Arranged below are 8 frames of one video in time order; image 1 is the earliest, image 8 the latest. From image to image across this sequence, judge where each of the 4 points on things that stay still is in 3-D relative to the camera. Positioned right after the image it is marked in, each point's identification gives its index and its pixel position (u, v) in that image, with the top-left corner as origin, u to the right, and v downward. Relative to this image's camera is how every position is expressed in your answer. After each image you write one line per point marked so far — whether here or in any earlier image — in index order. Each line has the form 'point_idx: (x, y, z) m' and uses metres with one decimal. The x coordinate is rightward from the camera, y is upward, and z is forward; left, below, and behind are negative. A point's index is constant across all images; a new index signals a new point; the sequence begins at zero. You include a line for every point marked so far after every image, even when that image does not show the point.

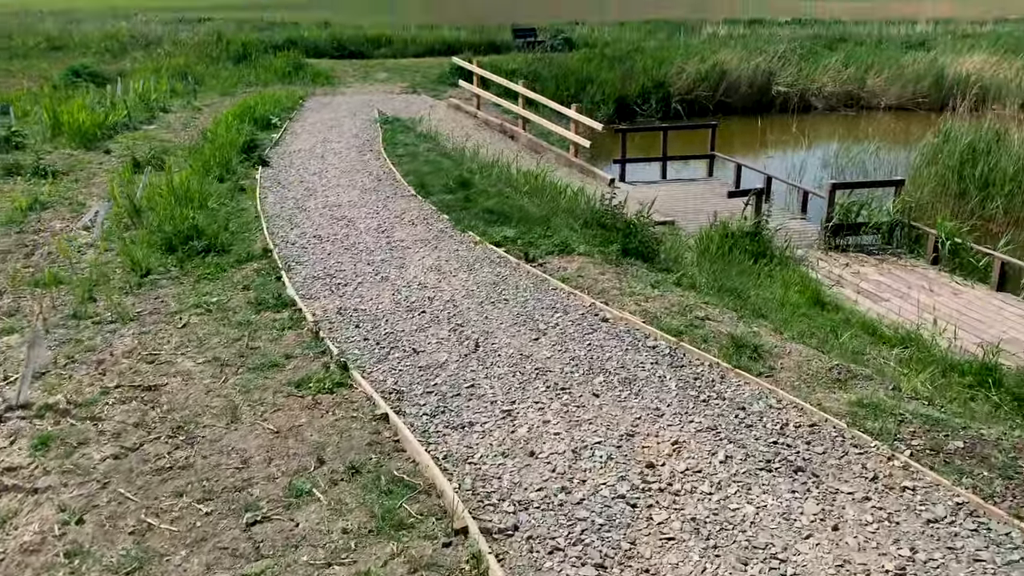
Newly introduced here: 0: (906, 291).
0: (+3.2, 0.0, +6.5) m
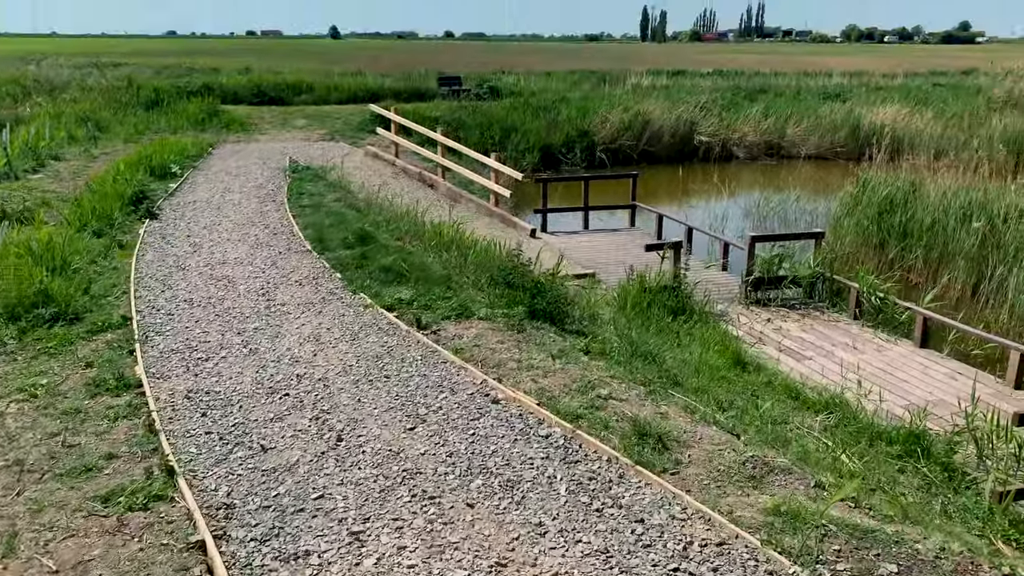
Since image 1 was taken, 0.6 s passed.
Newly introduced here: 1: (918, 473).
0: (+2.4, -0.5, +6.3) m
1: (+2.1, -1.0, +4.3) m
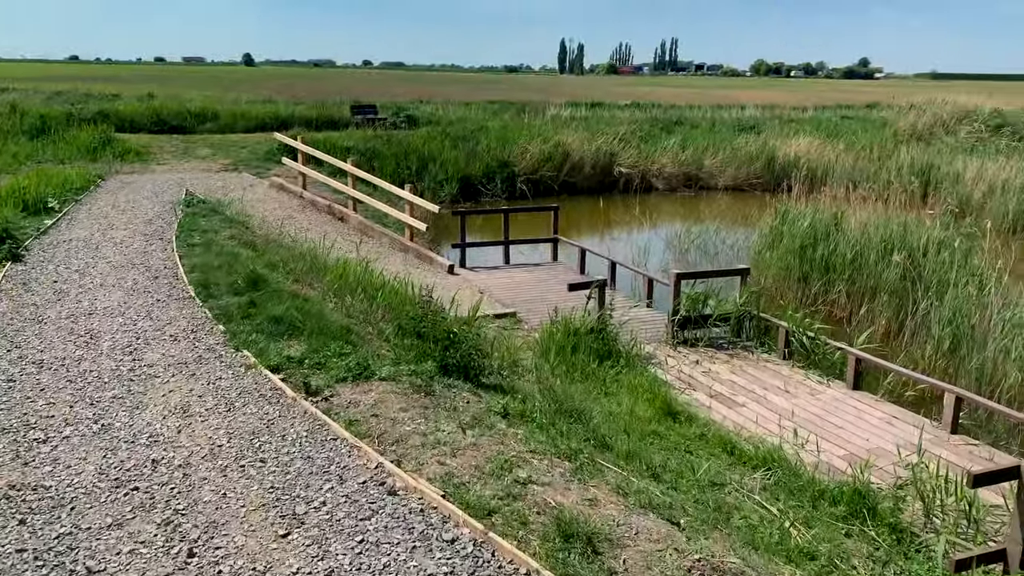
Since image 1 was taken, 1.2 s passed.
0: (+1.8, -0.8, +5.9) m
1: (+1.7, -1.2, +3.9) m
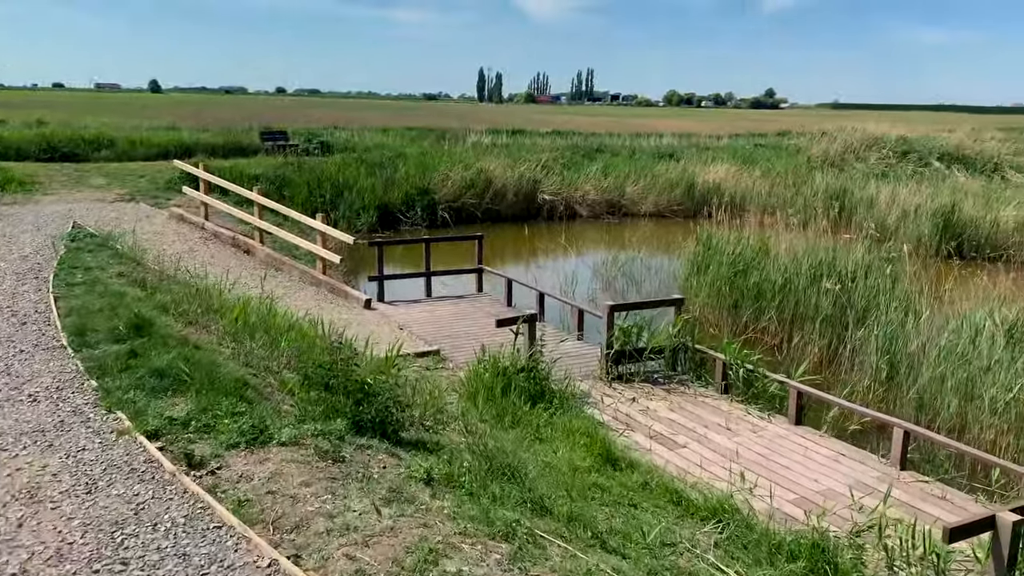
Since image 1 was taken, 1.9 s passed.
0: (+1.3, -1.0, +5.6) m
1: (+1.4, -1.4, +3.6) m
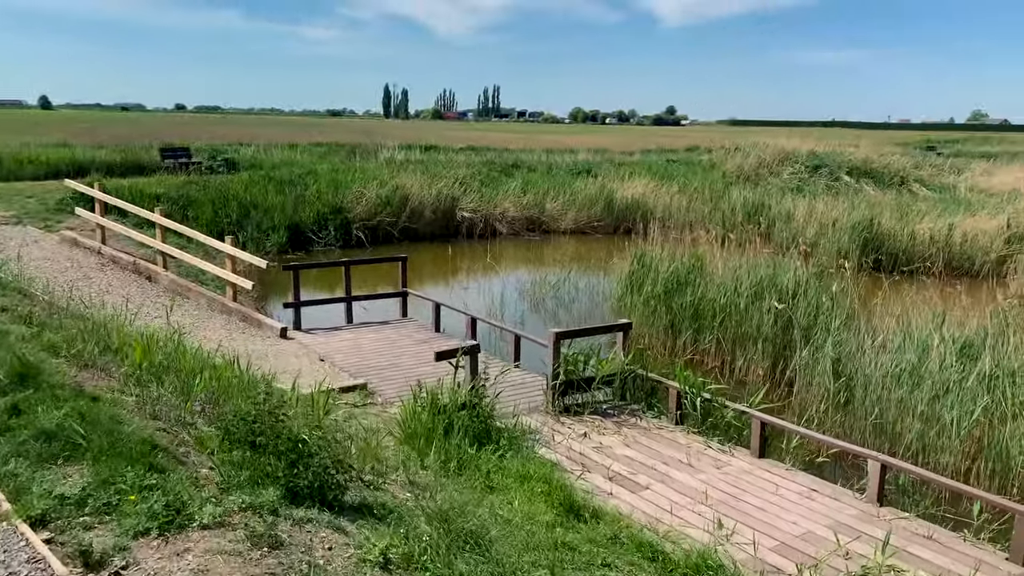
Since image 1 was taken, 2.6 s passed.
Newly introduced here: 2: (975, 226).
0: (+1.0, -1.2, +5.2) m
1: (+1.3, -1.5, +3.2) m
2: (+8.7, +1.2, +15.3) m
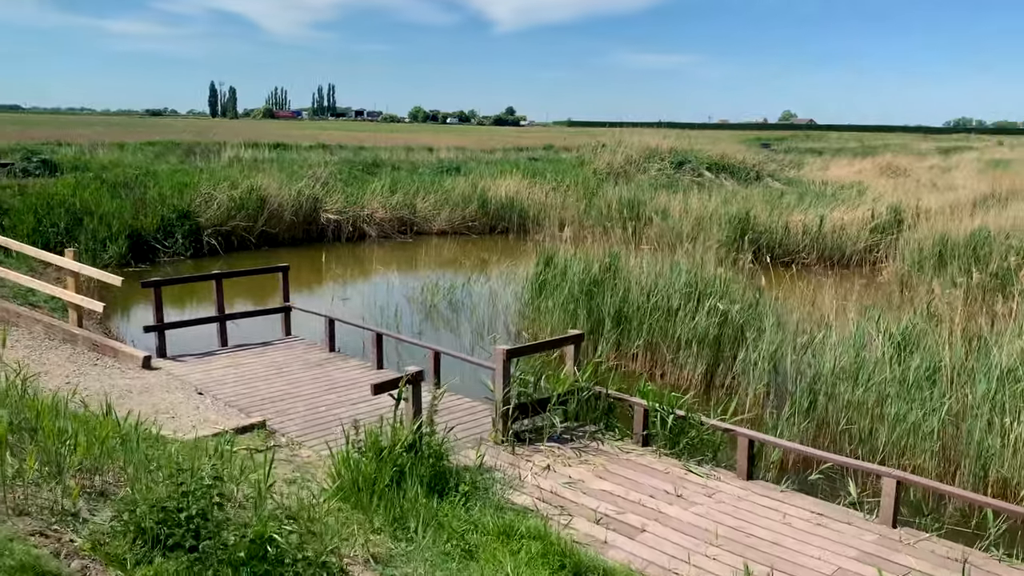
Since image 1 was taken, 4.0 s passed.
0: (+0.8, -1.2, +4.5) m
1: (+1.5, -1.5, +2.6) m
2: (+6.4, +1.4, +15.9) m
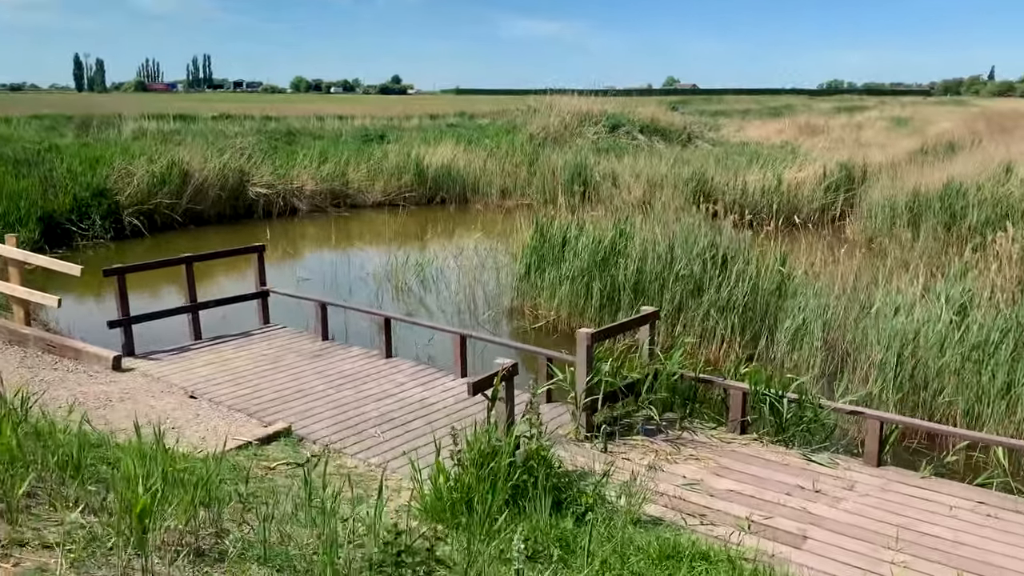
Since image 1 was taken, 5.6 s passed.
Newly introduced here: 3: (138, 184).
0: (+1.4, -1.1, +4.0) m
1: (+2.3, -1.4, +2.2) m
2: (+5.5, +2.2, +15.8) m
3: (-7.1, +2.0, +15.8) m
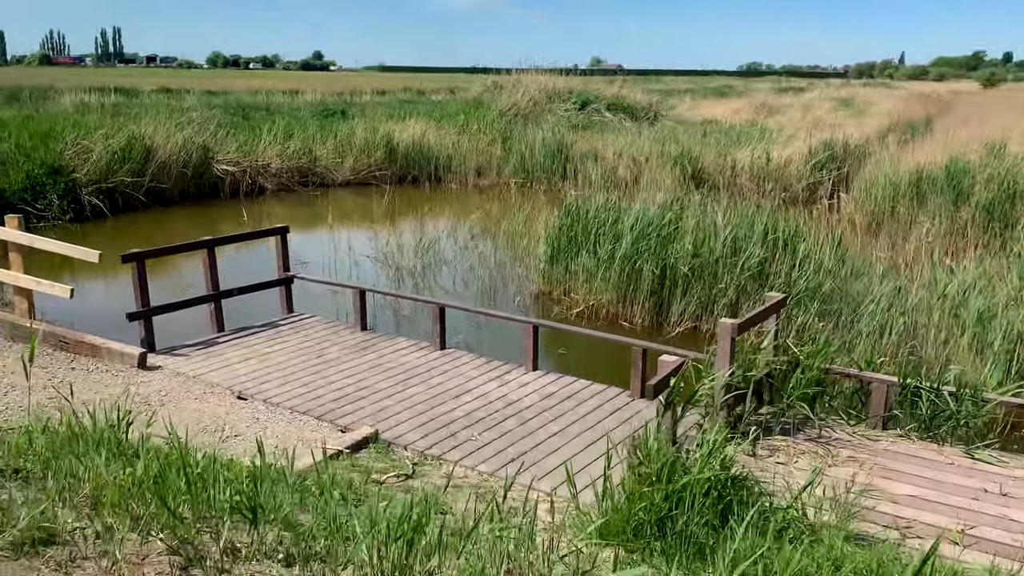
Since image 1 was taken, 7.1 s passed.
0: (+2.1, -1.0, +3.6) m
1: (+3.2, -1.4, +1.9) m
2: (+5.3, +2.6, +15.7) m
3: (-7.3, +2.3, +14.7) m
